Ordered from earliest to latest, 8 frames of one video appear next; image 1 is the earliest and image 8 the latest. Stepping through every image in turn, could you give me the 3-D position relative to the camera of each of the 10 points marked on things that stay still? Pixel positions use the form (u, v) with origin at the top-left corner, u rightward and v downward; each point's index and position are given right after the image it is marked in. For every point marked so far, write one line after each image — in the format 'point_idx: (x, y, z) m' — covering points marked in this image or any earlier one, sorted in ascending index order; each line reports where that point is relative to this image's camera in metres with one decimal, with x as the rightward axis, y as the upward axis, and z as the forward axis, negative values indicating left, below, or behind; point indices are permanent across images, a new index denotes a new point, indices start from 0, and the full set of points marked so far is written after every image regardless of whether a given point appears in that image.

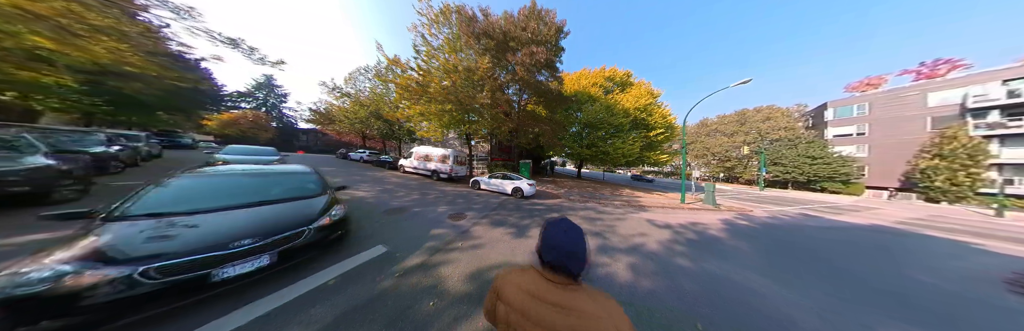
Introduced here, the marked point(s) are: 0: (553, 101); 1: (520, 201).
0: (+3.9, +6.2, +14.9) m
1: (+0.4, -2.2, +8.9) m
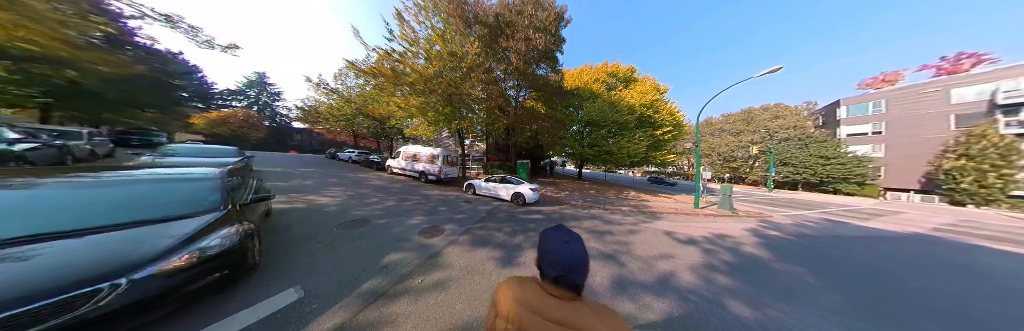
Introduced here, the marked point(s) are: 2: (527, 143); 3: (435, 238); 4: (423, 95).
0: (+3.6, +6.2, +13.7) m
1: (+0.1, -2.3, +7.7) m
2: (+1.6, +2.5, +16.8) m
3: (-2.2, -2.1, +4.4) m
4: (-6.4, +5.1, +11.1) m
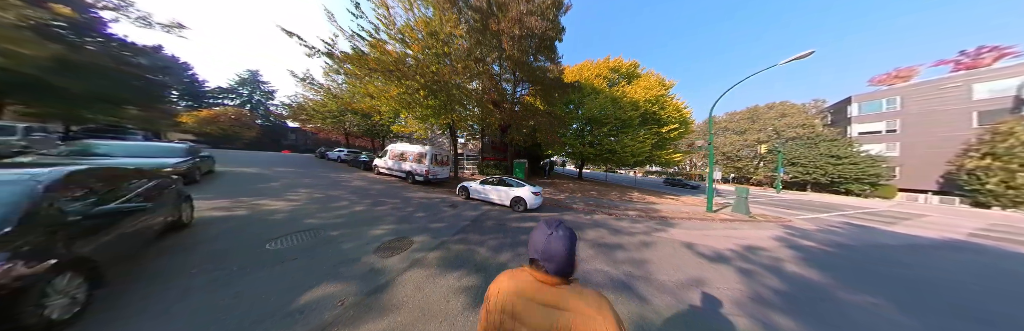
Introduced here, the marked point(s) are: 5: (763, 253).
0: (+3.2, +6.2, +12.7) m
1: (-0.3, -2.2, +6.7) m
2: (+1.2, +2.5, +15.8) m
3: (-2.6, -2.0, +3.4) m
4: (-6.8, +5.1, +10.1) m
5: (+8.3, -2.9, +5.1) m
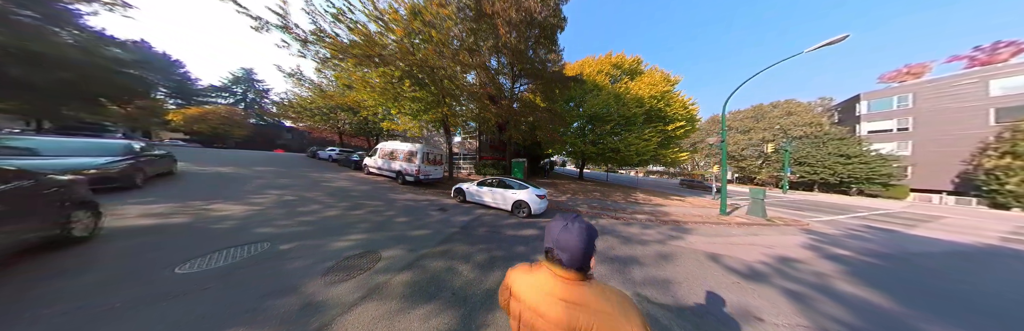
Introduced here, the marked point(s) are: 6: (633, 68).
0: (+3.0, +6.3, +12.0) m
1: (-0.5, -2.2, +5.9) m
2: (+1.0, +2.6, +15.0) m
3: (-2.7, -2.0, +2.6) m
4: (-7.0, +5.2, +9.3) m
5: (+8.1, -2.8, +4.3) m
6: (+15.7, +12.7, +19.9) m
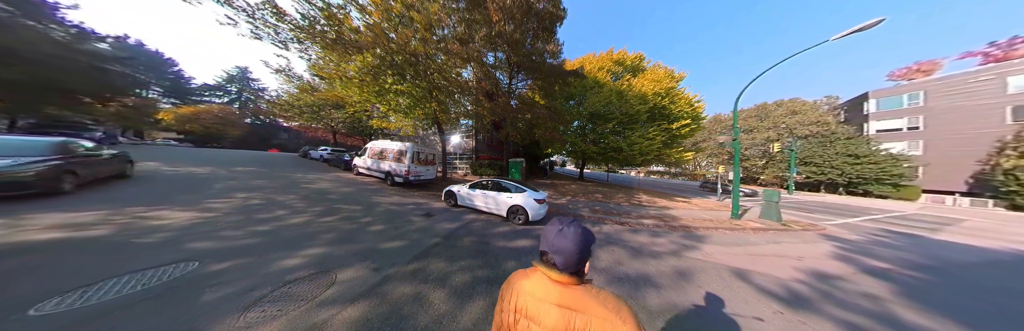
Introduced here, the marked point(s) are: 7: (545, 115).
0: (+2.8, +6.3, +11.3) m
1: (-0.7, -2.2, +5.3) m
2: (+0.8, +2.6, +14.3) m
3: (-3.0, -2.0, +1.9) m
4: (-7.2, +5.2, +8.7) m
5: (+7.9, -2.8, +3.6) m
6: (+15.4, +12.7, +19.3) m
7: (+2.5, +3.9, +11.8) m
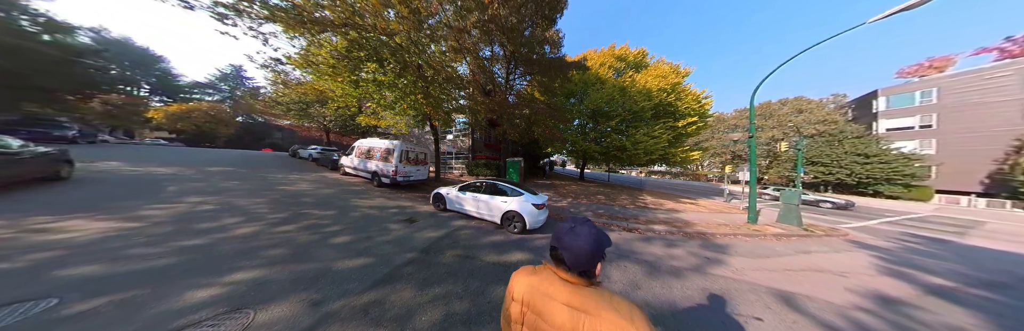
0: (+2.6, +6.3, +10.6) m
1: (-0.9, -2.2, +4.5) m
2: (+0.6, +2.6, +13.6) m
3: (-3.2, -1.9, +1.2) m
4: (-7.4, +5.2, +7.9) m
5: (+7.7, -2.8, +2.9) m
6: (+15.2, +12.7, +18.5) m
7: (+2.3, +4.0, +11.1) m
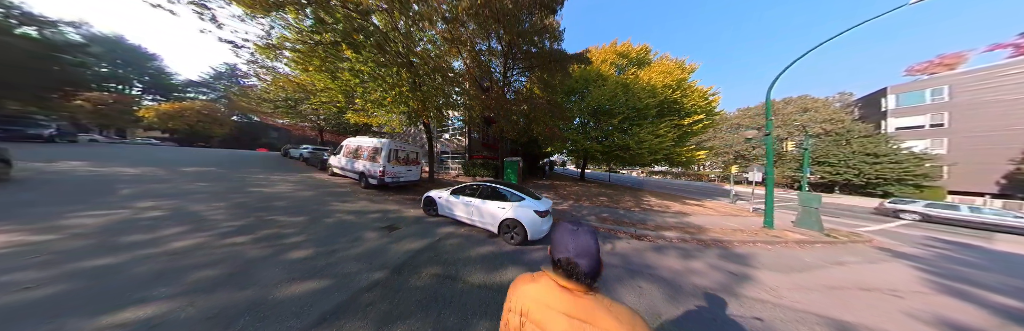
0: (+2.4, +6.3, +9.9) m
1: (-1.1, -2.2, +3.9) m
2: (+0.4, +2.6, +13.0) m
3: (-3.3, -1.9, +0.6) m
4: (-7.6, +5.2, +7.3) m
5: (+7.5, -2.8, +2.3) m
6: (+15.0, +12.7, +17.9) m
7: (+2.2, +4.0, +10.5) m
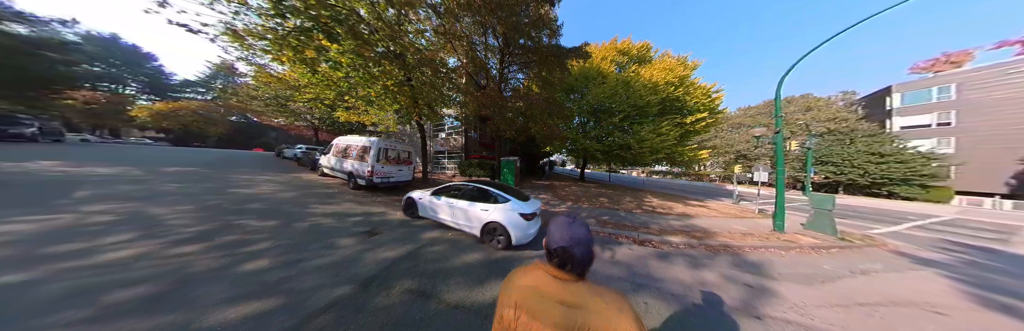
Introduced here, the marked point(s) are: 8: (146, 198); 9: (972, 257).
0: (+2.2, +6.3, +9.5) m
1: (-1.3, -2.1, +3.5) m
2: (+0.2, +2.6, +12.6) m
3: (-3.6, -1.9, +0.1) m
4: (-7.8, +5.2, +6.9) m
5: (+7.3, -2.8, +1.9) m
6: (+14.8, +12.7, +17.5) m
7: (+1.9, +4.0, +10.1) m
8: (-12.5, -1.0, +5.2) m
9: (+19.7, -3.9, +6.6) m
